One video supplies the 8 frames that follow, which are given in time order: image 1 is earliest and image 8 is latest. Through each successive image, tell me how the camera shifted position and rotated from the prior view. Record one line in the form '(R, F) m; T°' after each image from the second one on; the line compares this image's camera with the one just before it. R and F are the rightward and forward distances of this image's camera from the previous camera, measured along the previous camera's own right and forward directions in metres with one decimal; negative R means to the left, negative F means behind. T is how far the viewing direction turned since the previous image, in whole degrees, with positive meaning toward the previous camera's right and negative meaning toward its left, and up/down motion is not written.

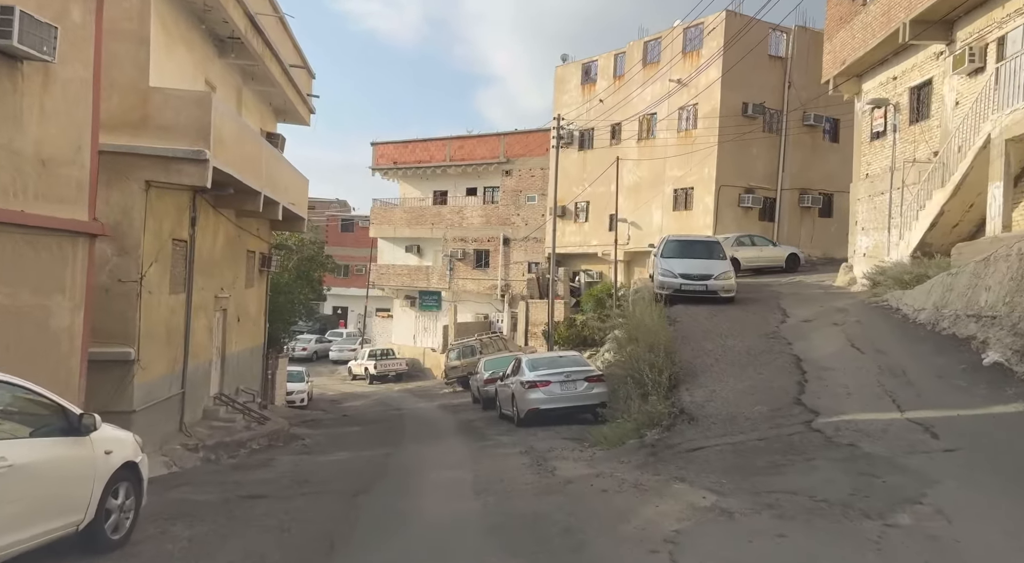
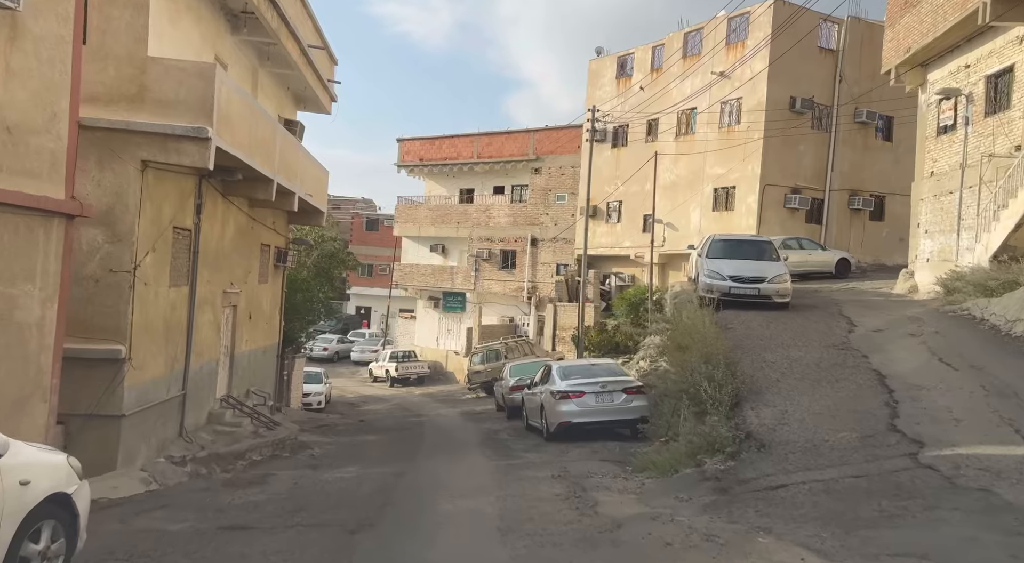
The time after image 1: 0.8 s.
(-0.1, +1.3) m; -2°
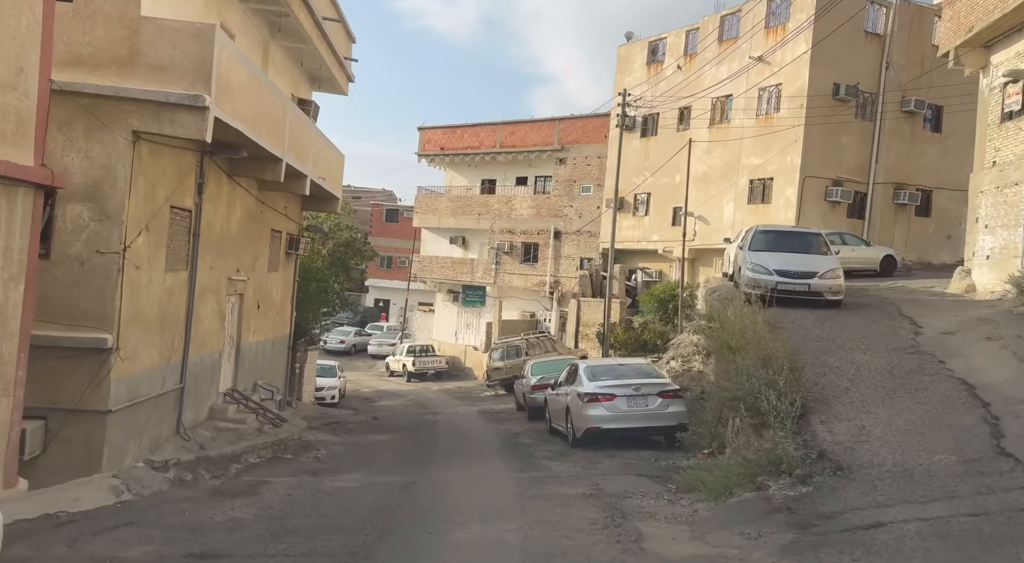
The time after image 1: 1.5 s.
(-0.1, +1.1) m; -1°
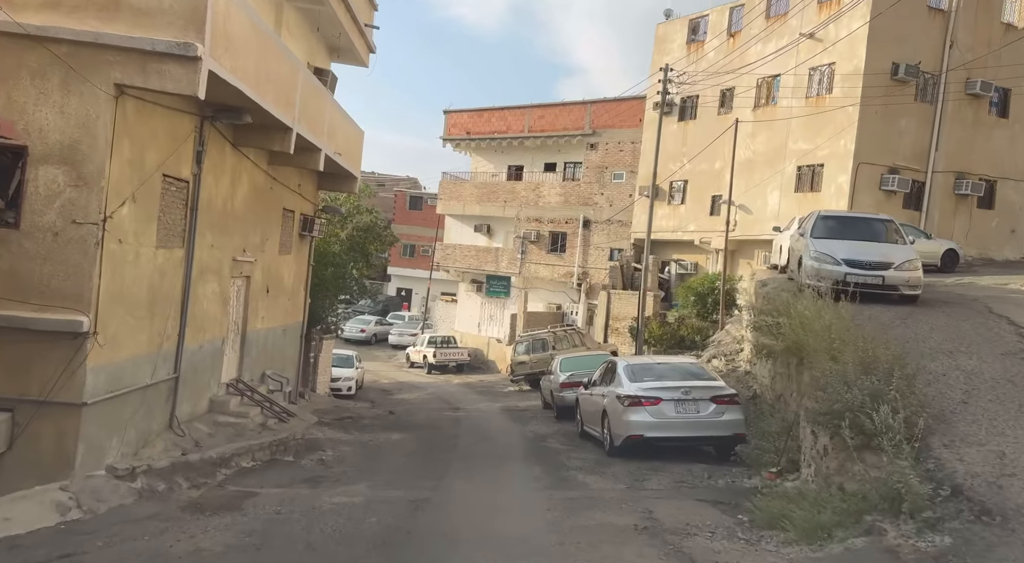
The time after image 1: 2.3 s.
(-0.1, +1.4) m; -2°
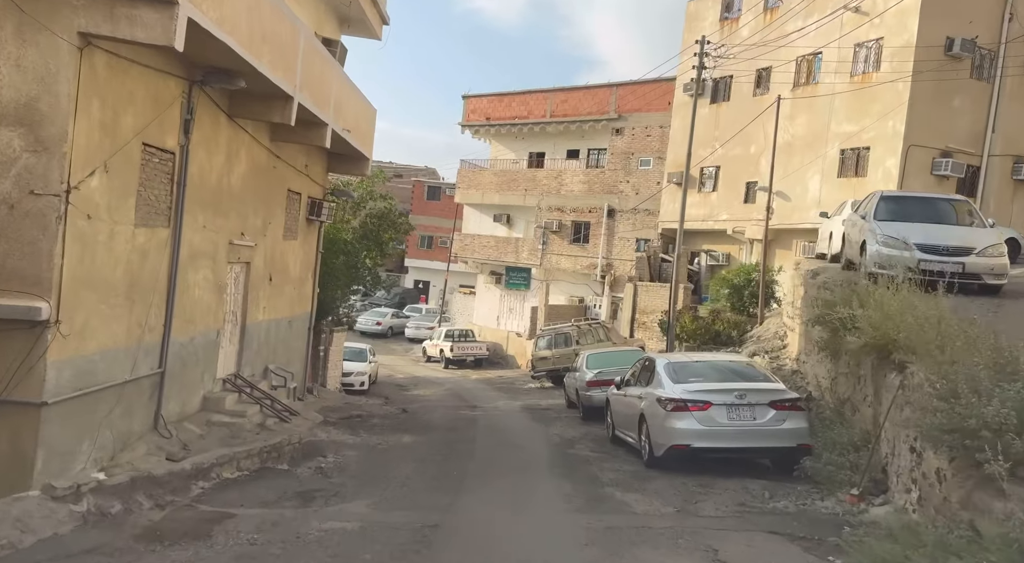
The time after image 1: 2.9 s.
(-0.1, +1.3) m; -1°
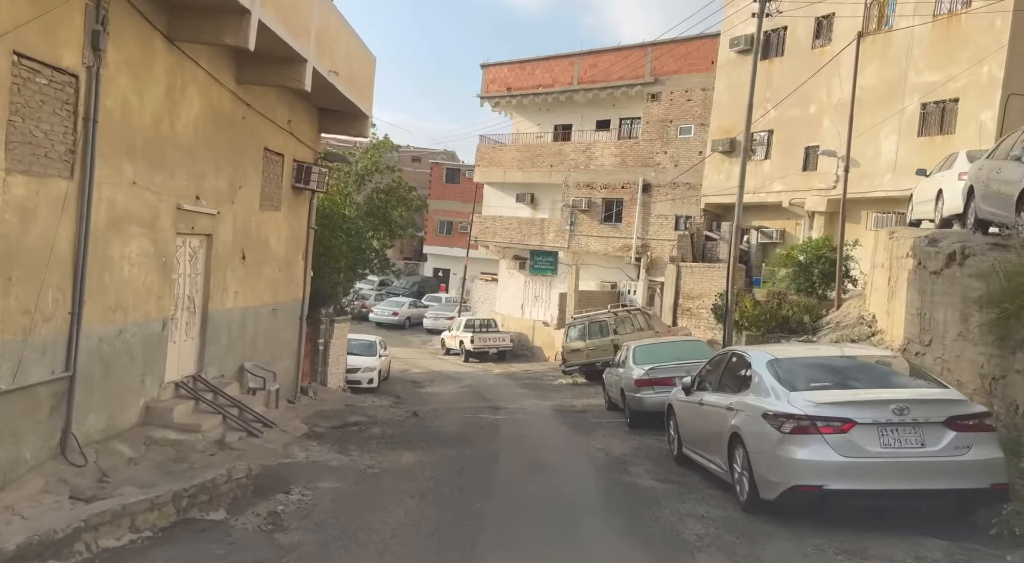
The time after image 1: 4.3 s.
(-0.1, +2.8) m; -2°
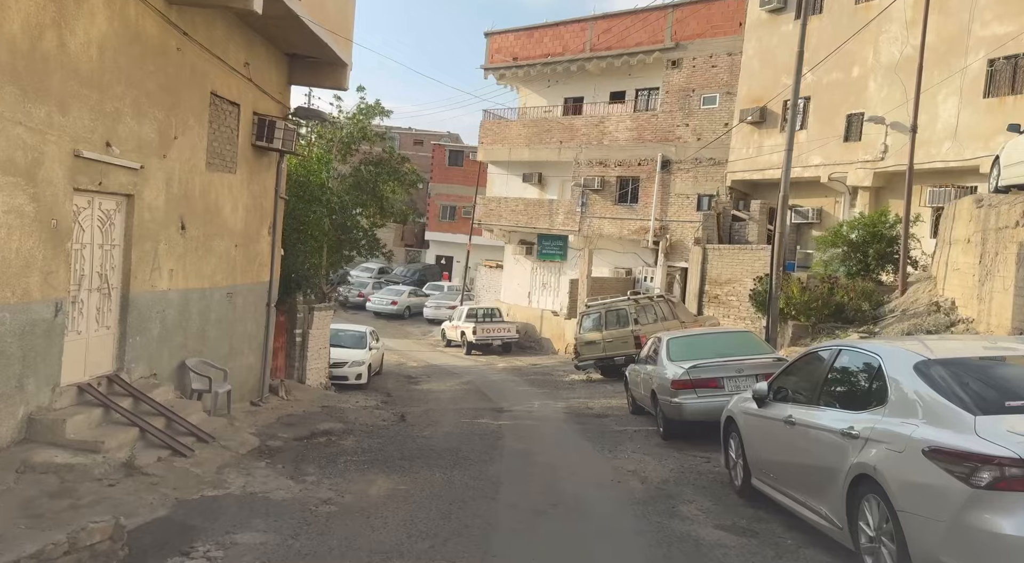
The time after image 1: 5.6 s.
(0.0, +2.4) m; 0°
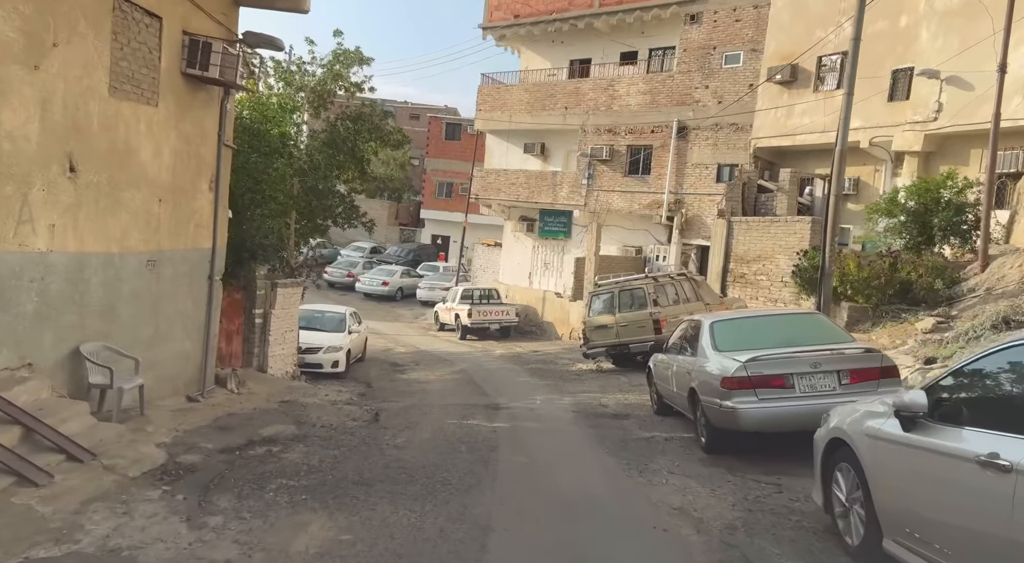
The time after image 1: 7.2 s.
(0.0, +2.3) m; 0°
